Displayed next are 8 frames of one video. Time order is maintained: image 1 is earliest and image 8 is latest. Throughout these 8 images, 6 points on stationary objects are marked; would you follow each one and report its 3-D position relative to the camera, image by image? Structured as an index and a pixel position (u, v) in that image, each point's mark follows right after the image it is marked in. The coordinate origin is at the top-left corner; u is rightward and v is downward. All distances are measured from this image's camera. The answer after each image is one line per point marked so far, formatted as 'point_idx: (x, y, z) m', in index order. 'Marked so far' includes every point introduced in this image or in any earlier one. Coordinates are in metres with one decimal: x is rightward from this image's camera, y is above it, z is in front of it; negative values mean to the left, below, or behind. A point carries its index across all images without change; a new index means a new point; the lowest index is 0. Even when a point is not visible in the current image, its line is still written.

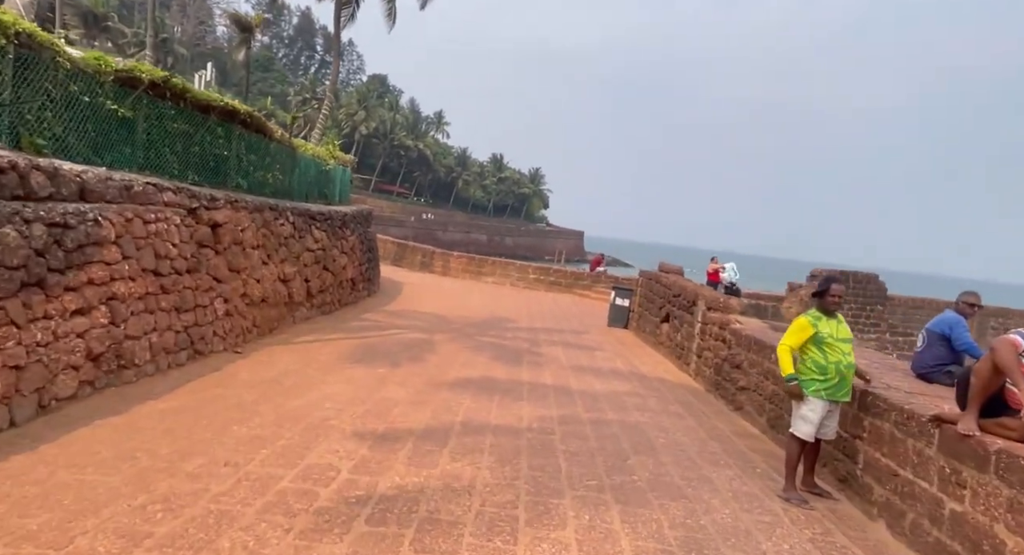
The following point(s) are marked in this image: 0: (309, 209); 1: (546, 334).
0: (-2.8, +1.0, +10.1) m
1: (+0.6, -1.0, +11.7) m
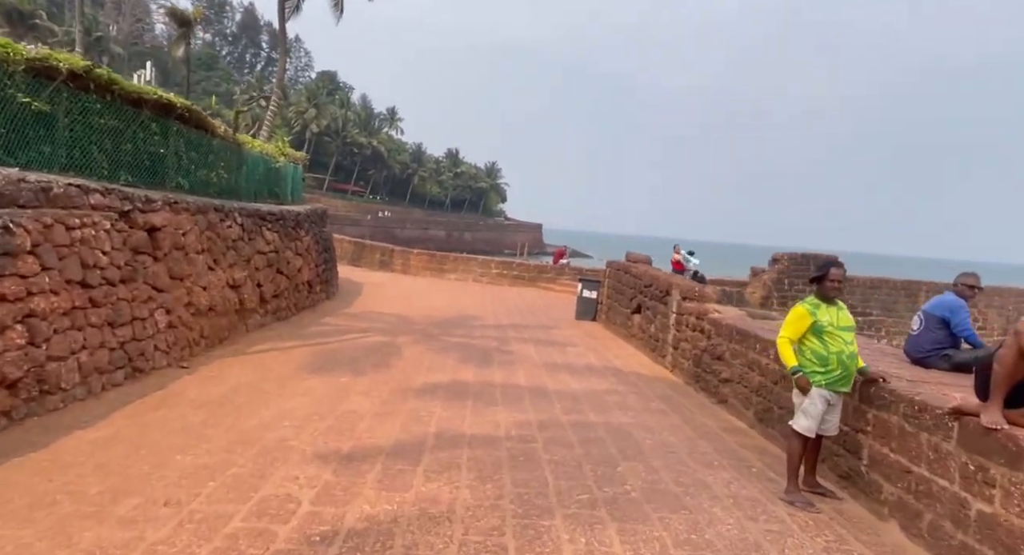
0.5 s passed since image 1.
0: (-3.3, +0.9, +9.5) m
1: (+0.1, -0.9, +11.3) m
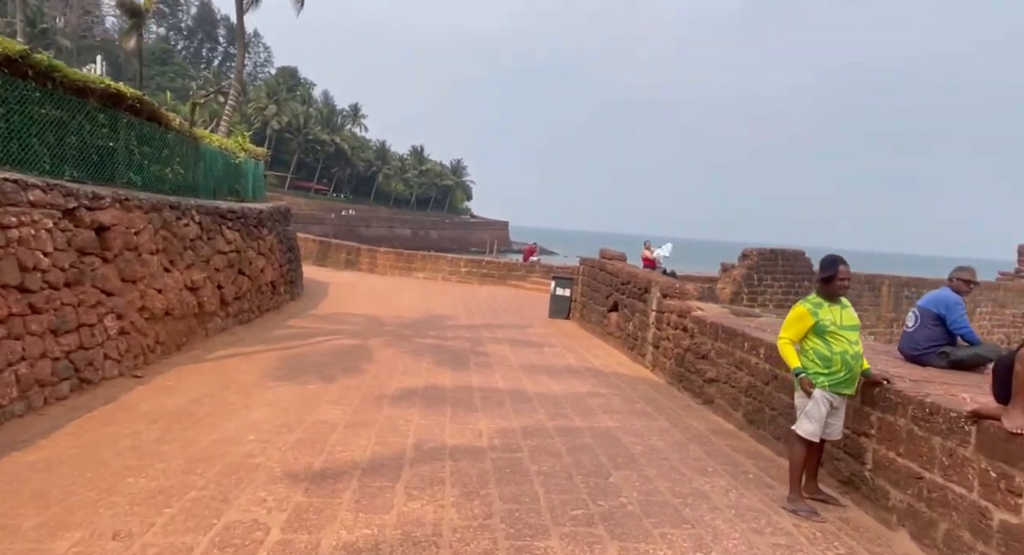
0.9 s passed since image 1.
0: (-3.7, +0.9, +9.0) m
1: (-0.4, -0.9, +11.0) m
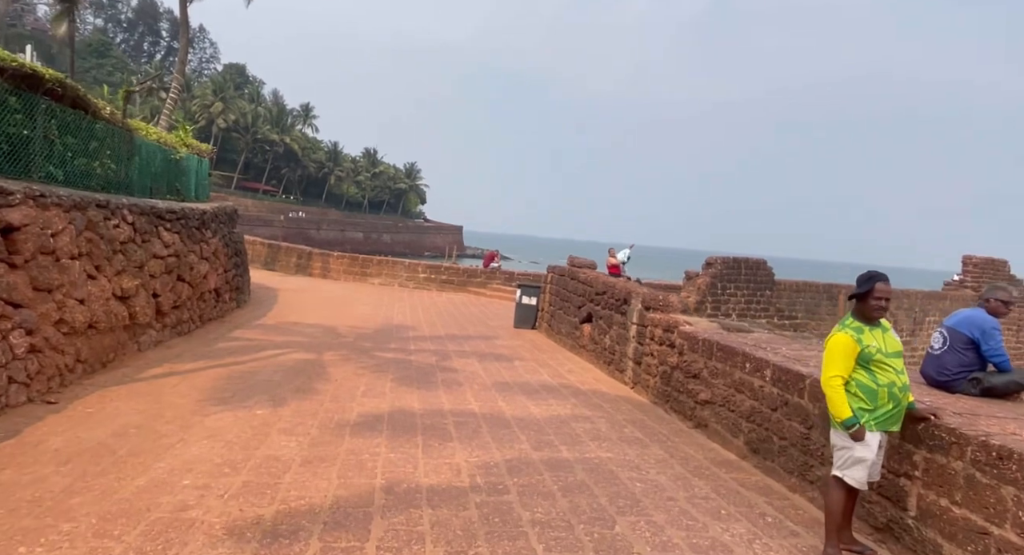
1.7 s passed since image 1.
0: (-4.0, +0.8, +8.1) m
1: (-0.9, -1.0, +10.3) m
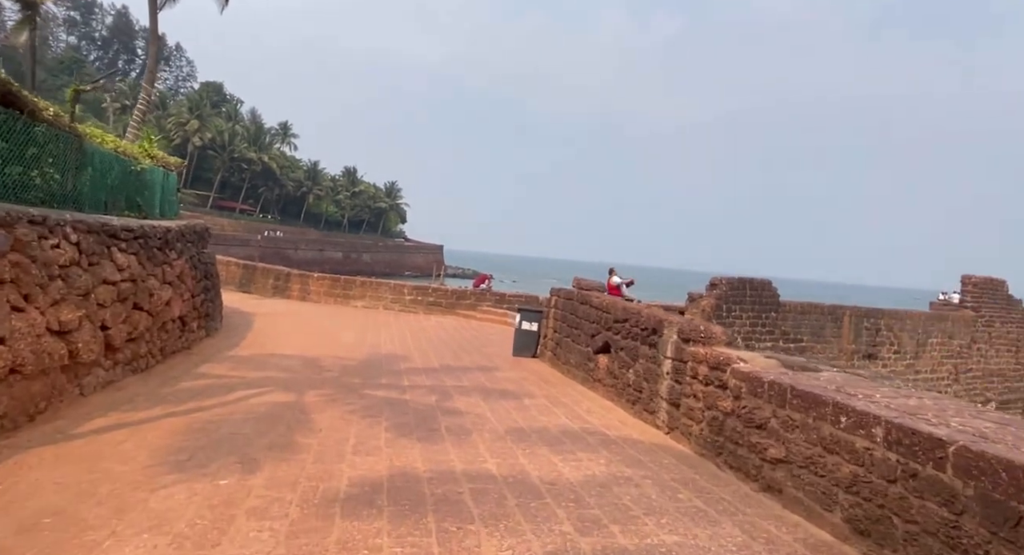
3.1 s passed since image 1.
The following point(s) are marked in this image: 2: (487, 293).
0: (-3.9, +0.5, +6.9) m
1: (-0.8, -1.3, +9.2) m
2: (-0.7, -0.4, +19.7) m
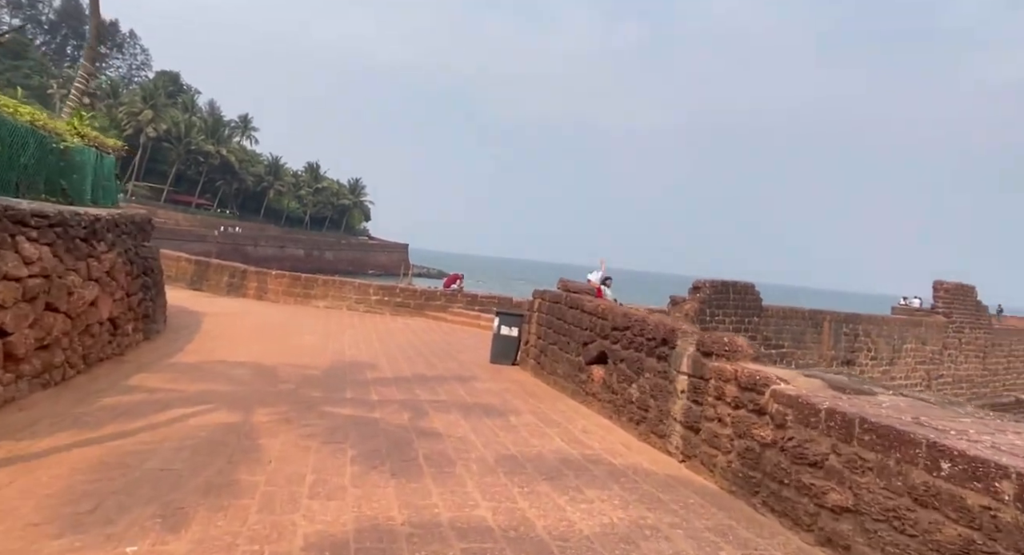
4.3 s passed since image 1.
0: (-4.0, +0.6, +5.7) m
1: (-1.0, -1.3, +8.1) m
2: (-1.4, -0.4, +18.6) m
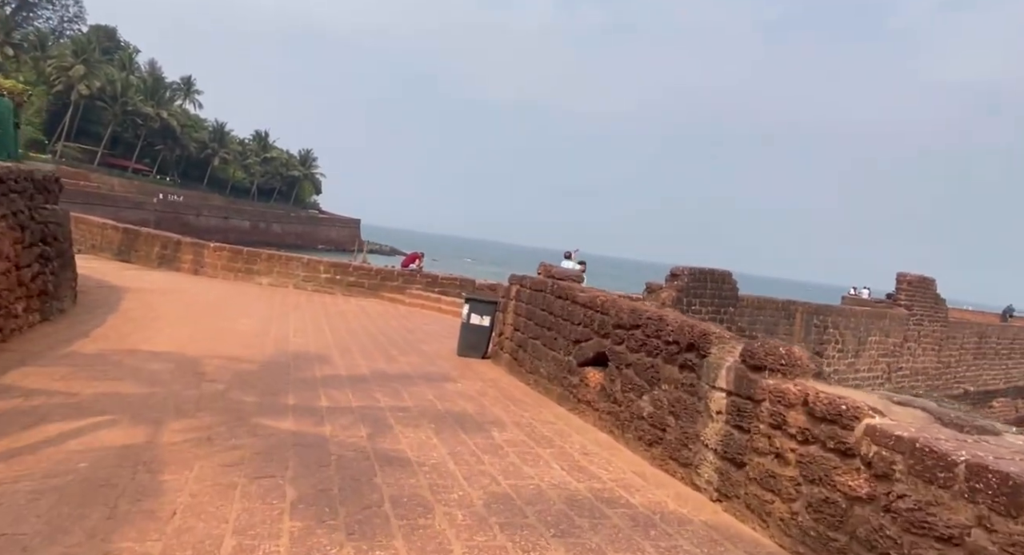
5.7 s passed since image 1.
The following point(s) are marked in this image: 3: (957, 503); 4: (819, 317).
0: (-4.0, +0.8, +4.1) m
1: (-1.2, -1.1, +6.7) m
2: (-2.3, +0.1, +17.2) m
3: (+1.8, -0.9, +3.0) m
4: (+8.7, -1.1, +20.2) m
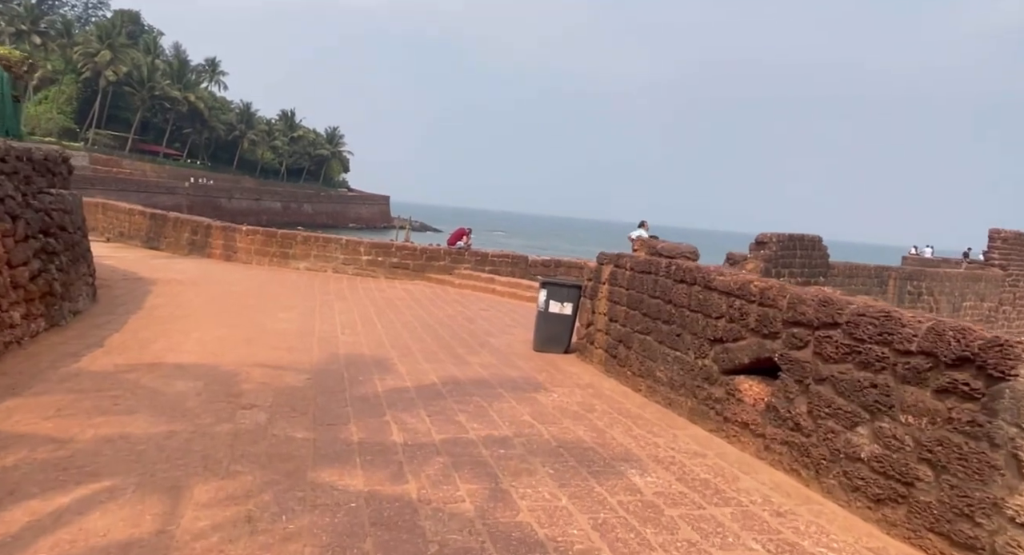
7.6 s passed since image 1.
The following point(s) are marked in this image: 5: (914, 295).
0: (-3.2, +0.6, +2.6) m
1: (-0.3, -1.0, +5.2) m
2: (-1.0, +0.5, +15.6) m
3: (+2.6, -0.9, +1.3) m
4: (+10.1, -0.1, +18.2) m
5: (+10.2, -0.4, +18.3) m
